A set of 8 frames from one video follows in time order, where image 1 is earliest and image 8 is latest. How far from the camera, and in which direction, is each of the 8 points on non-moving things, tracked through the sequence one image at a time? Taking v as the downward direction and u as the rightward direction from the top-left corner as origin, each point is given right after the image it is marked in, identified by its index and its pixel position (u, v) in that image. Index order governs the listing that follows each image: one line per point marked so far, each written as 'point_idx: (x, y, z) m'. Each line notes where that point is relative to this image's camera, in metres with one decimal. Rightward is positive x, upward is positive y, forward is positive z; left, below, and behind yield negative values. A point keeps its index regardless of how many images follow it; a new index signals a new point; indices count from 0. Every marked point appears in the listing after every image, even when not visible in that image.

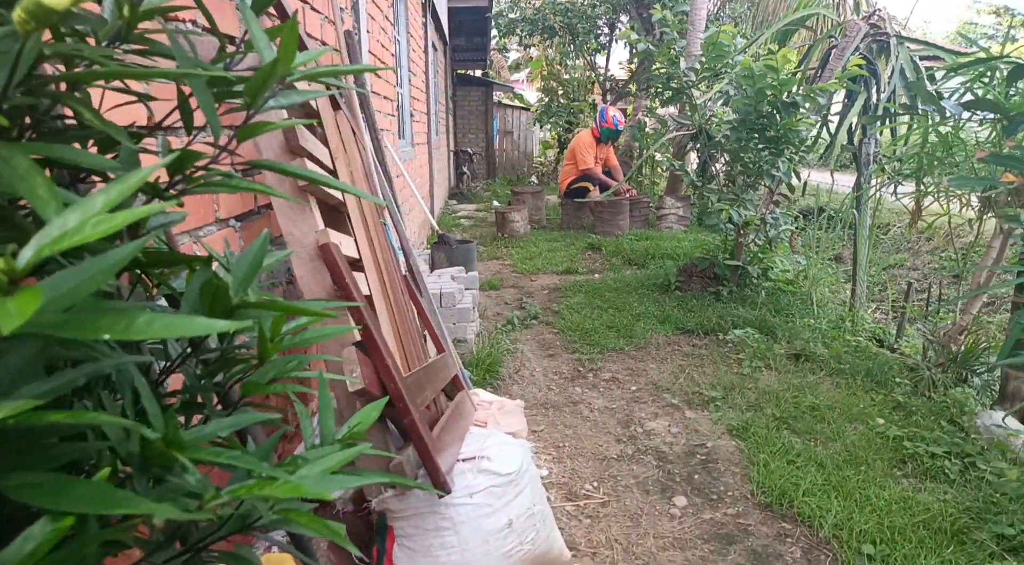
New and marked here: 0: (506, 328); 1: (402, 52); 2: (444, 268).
0: (0.0, -0.3, +4.0) m
1: (-1.0, +2.0, +5.5) m
2: (-0.4, +0.1, +3.9) m
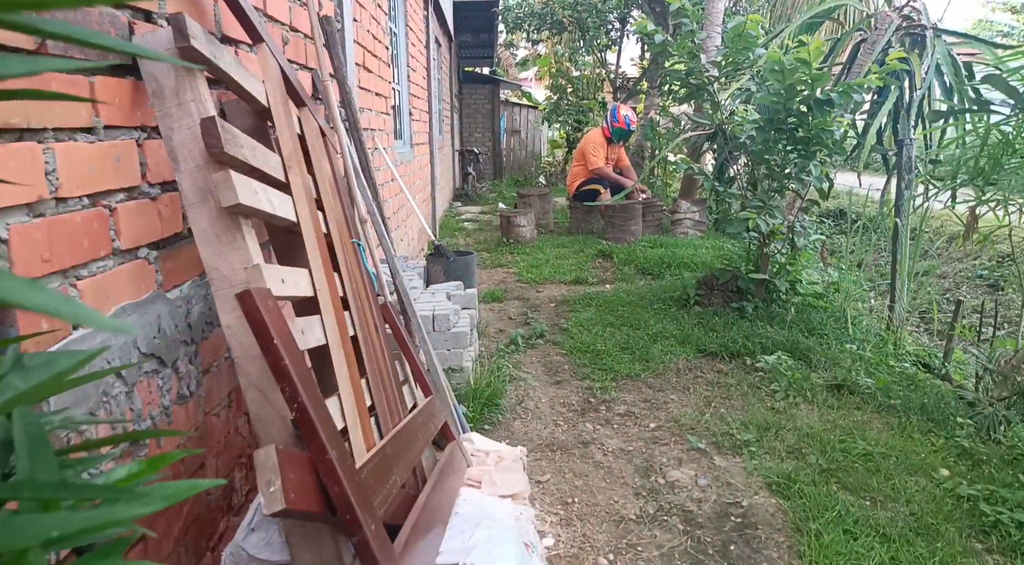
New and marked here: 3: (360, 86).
0: (0.0, -0.4, +3.6) m
1: (-0.9, +1.9, +5.1) m
2: (-0.4, 0.0, +3.5) m
3: (-0.8, +1.0, +3.2) m
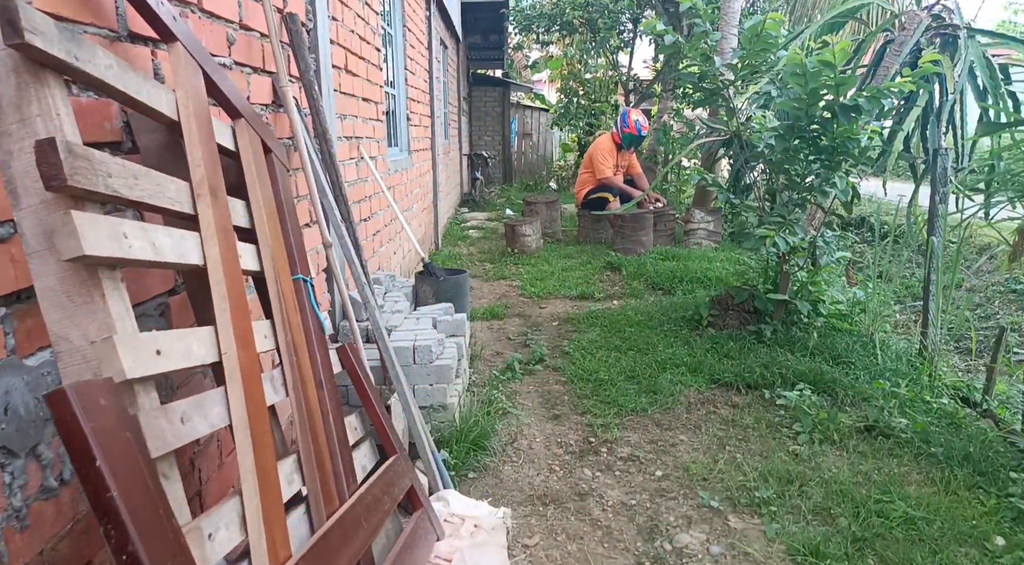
0: (0.0, -0.5, +3.3) m
1: (-0.9, +1.8, +4.9) m
2: (-0.4, -0.1, +3.2) m
3: (-0.8, +0.9, +3.0) m
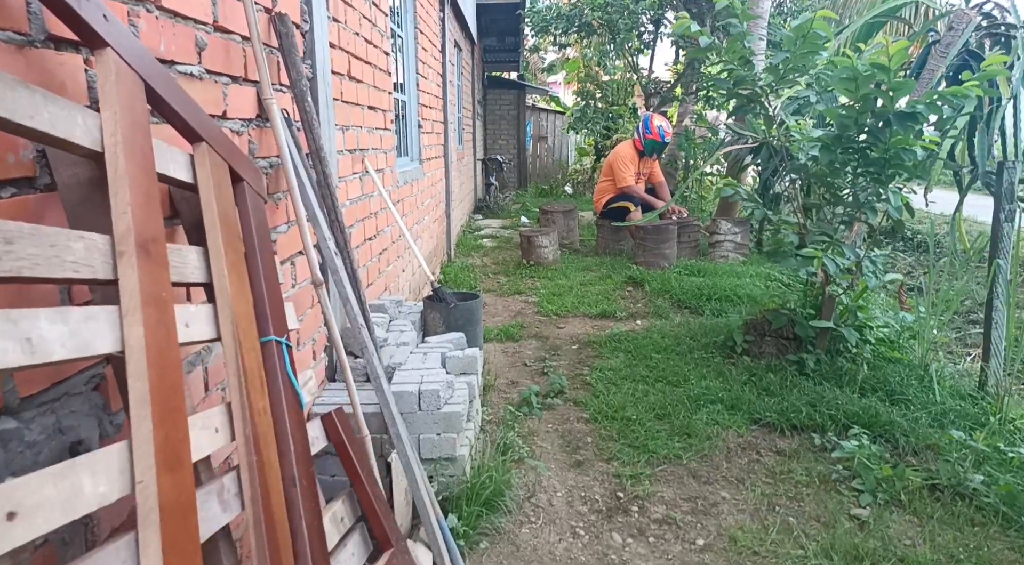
0: (0.0, -0.6, +3.0) m
1: (-0.8, +1.7, +4.6) m
2: (-0.3, -0.2, +2.9) m
3: (-0.7, +0.8, +2.7) m
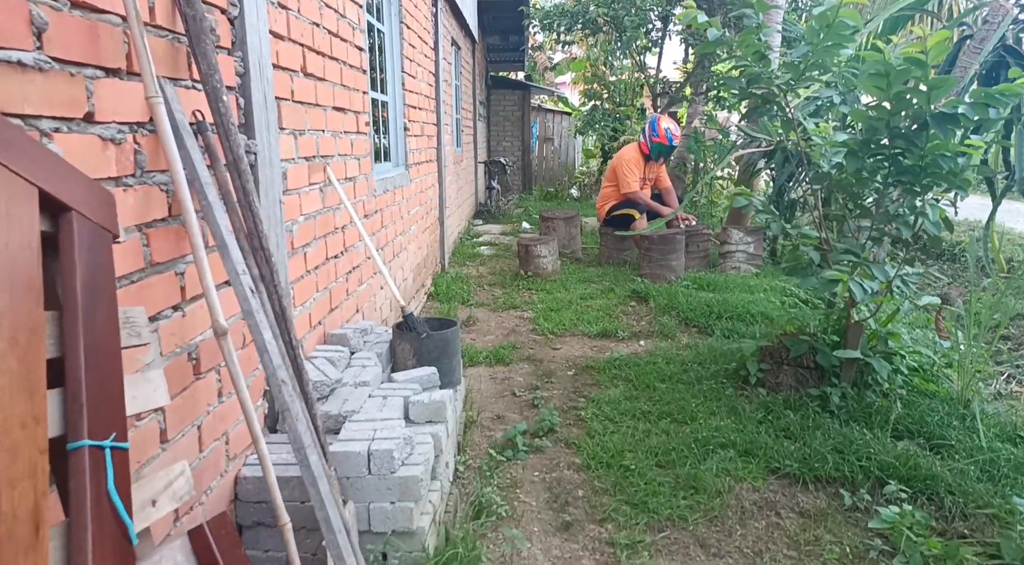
0: (0.0, -0.7, +2.7) m
1: (-0.8, +1.6, +4.2) m
2: (-0.4, -0.3, +2.6) m
3: (-0.8, +0.7, +2.3) m
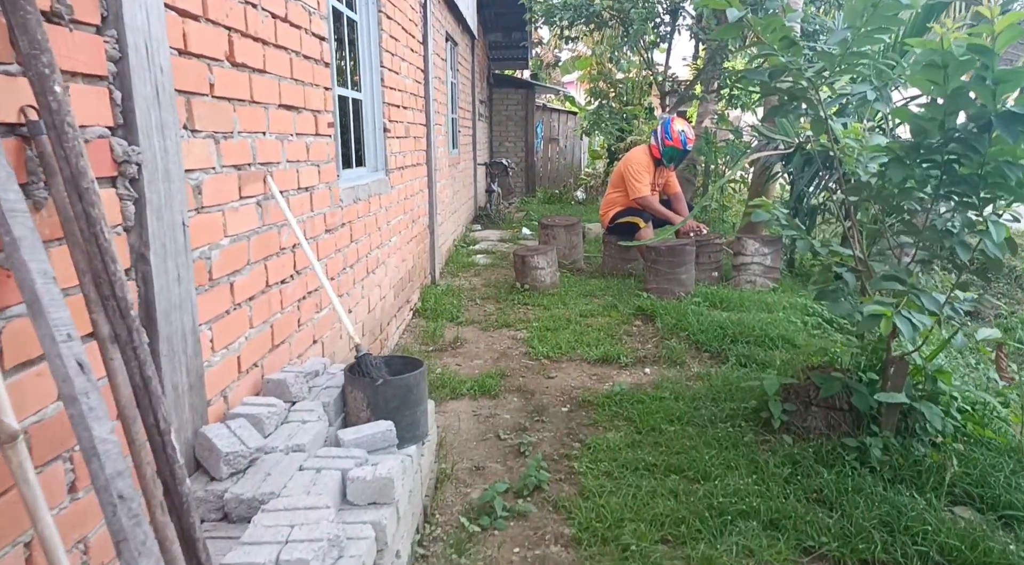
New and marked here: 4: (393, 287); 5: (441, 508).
0: (-0.1, -0.8, +2.2) m
1: (-0.9, +1.5, +3.8) m
2: (-0.5, -0.5, +2.1) m
3: (-0.9, +0.6, +1.9) m
4: (-0.8, 0.0, +4.3) m
5: (-0.3, -0.8, +2.4) m
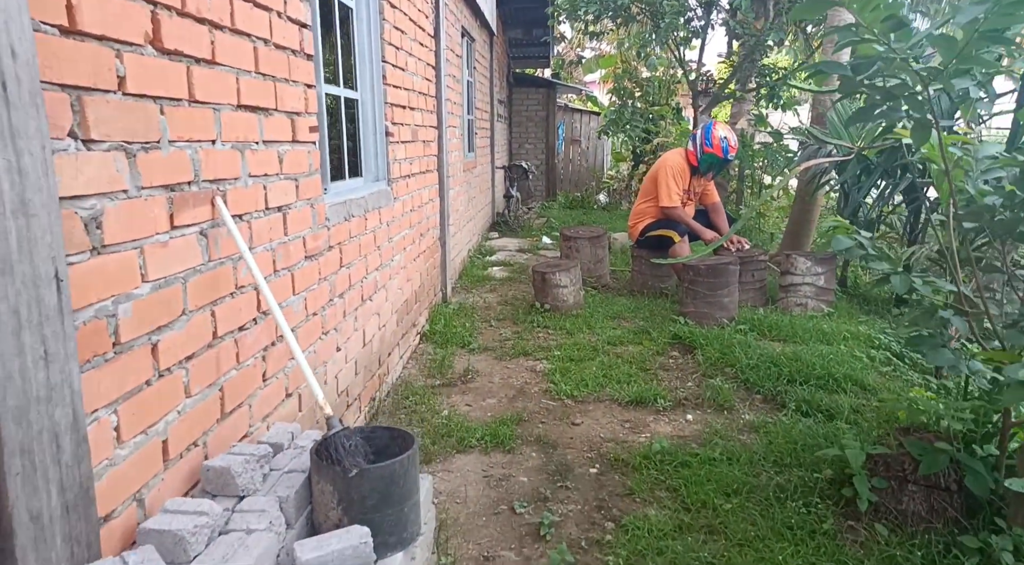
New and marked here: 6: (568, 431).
0: (-0.1, -1.0, +1.7) m
1: (-0.8, +1.3, +3.3) m
2: (-0.5, -0.6, +1.6) m
3: (-0.8, +0.4, +1.4) m
4: (-0.7, -0.2, +3.8) m
5: (-0.2, -1.0, +1.8) m
6: (+0.3, -0.7, +3.1) m
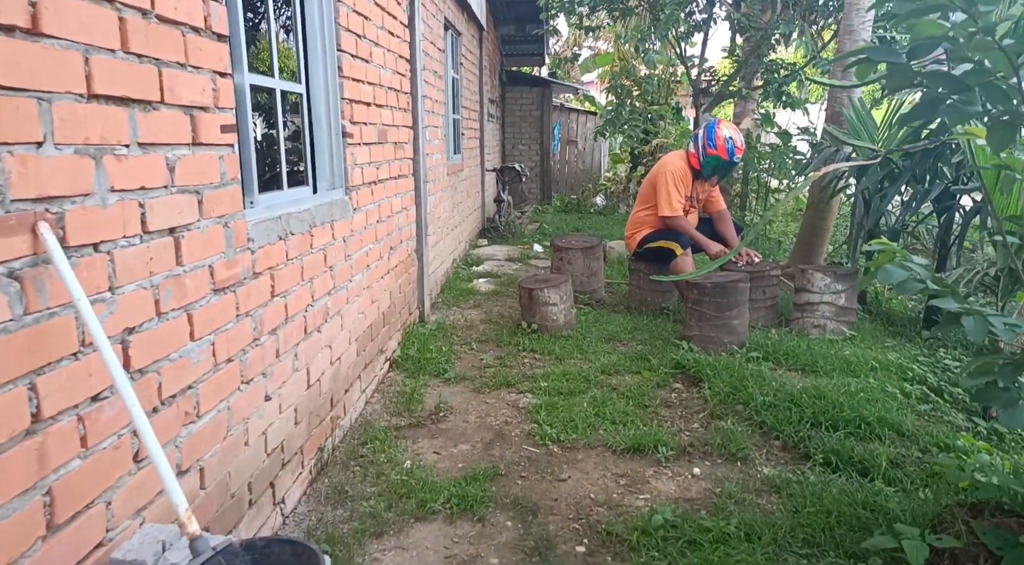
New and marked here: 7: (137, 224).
0: (-0.2, -1.1, +1.2) m
1: (-0.9, +1.2, +2.8) m
2: (-0.6, -0.7, +1.1) m
3: (-0.9, +0.3, +0.9) m
4: (-0.8, -0.3, +3.3) m
5: (-0.3, -1.1, +1.3) m
6: (+0.2, -0.8, +2.5) m
7: (-0.9, +0.1, +1.5) m
